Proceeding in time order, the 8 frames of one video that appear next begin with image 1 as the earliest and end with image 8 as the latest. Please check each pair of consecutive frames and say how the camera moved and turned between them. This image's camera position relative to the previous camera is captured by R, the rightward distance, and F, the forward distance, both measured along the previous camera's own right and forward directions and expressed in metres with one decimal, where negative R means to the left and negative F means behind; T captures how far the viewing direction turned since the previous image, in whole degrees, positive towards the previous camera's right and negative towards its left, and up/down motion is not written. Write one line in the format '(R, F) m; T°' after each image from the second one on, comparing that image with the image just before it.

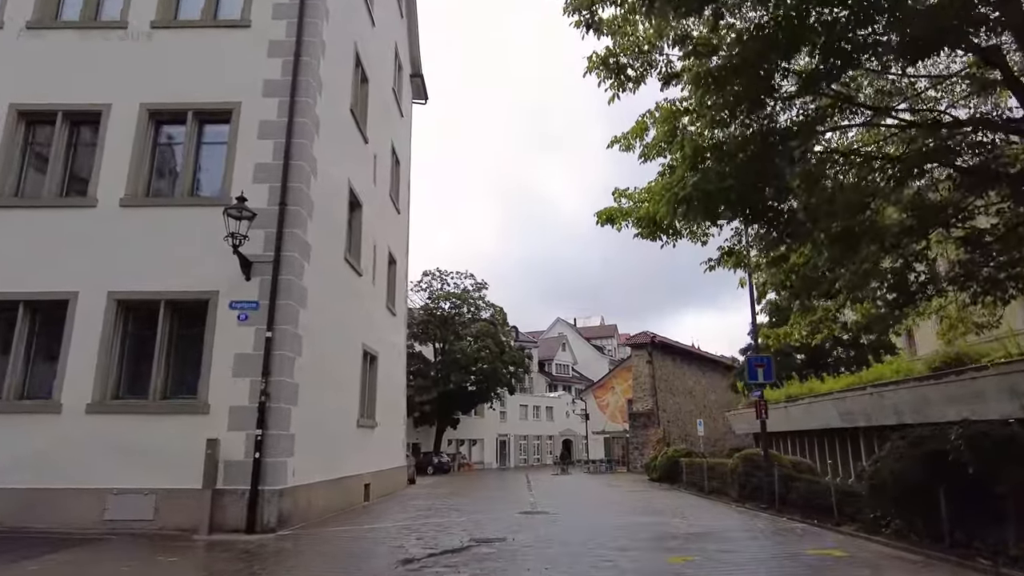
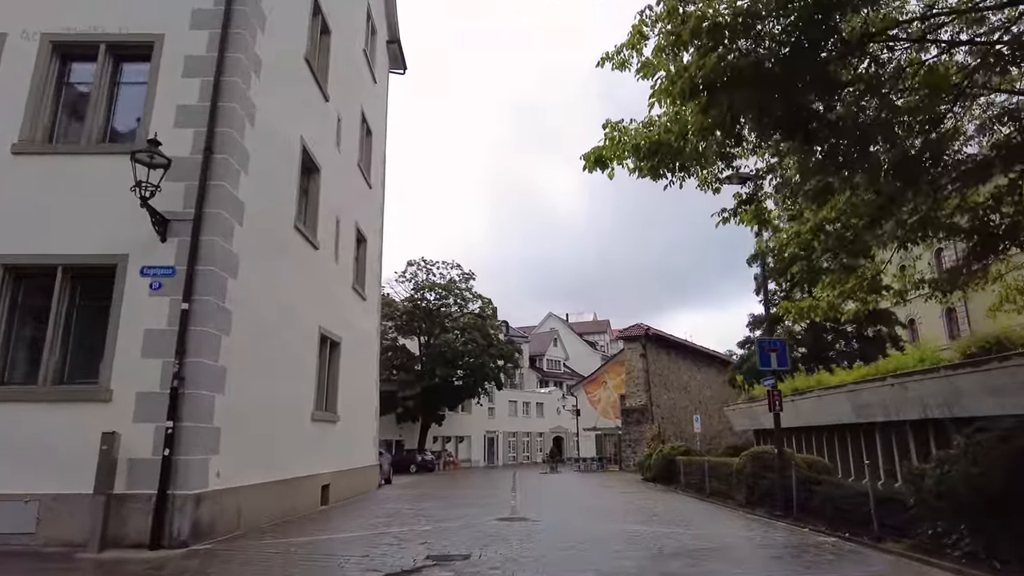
(+0.3, +1.8) m; +1°
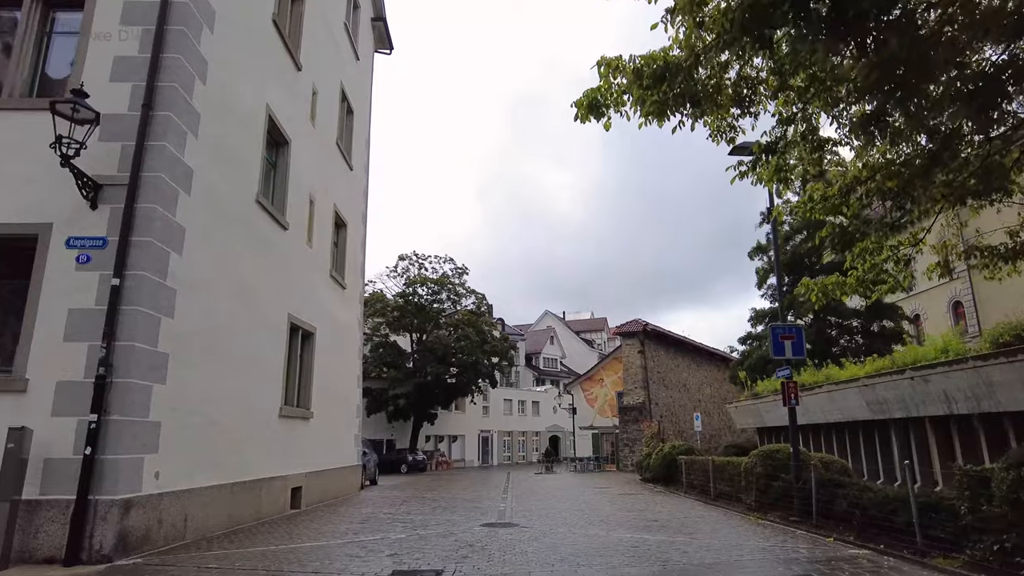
(+0.2, +1.2) m; 0°
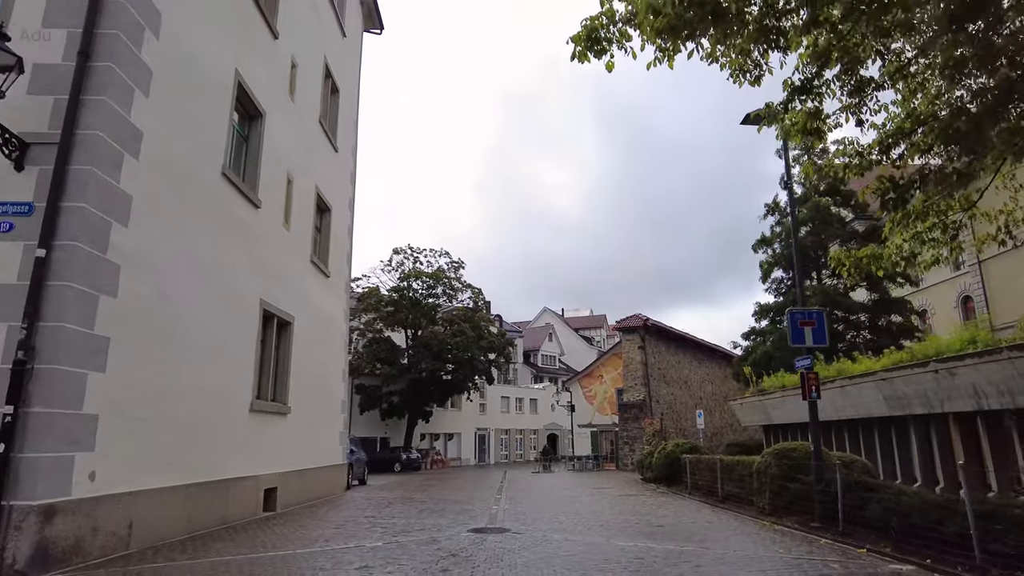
(+0.1, +1.0) m; 0°
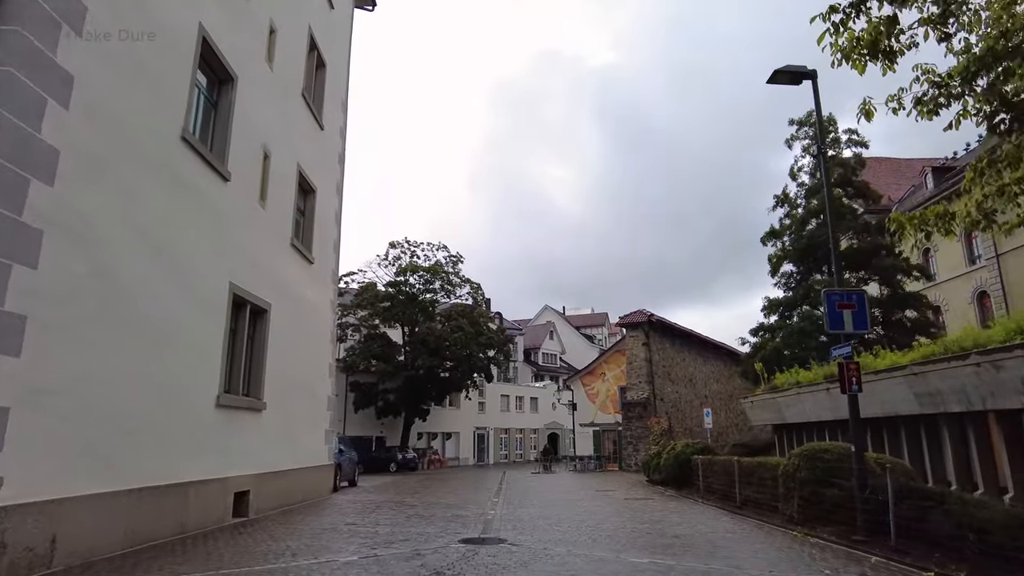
(+0.1, +1.2) m; 0°
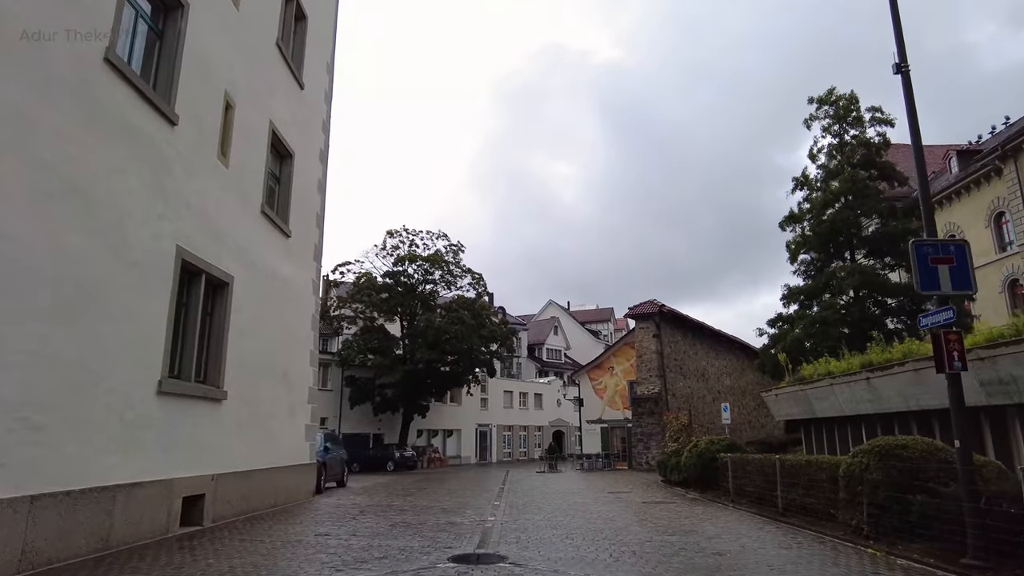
(0.0, +1.8) m; 0°
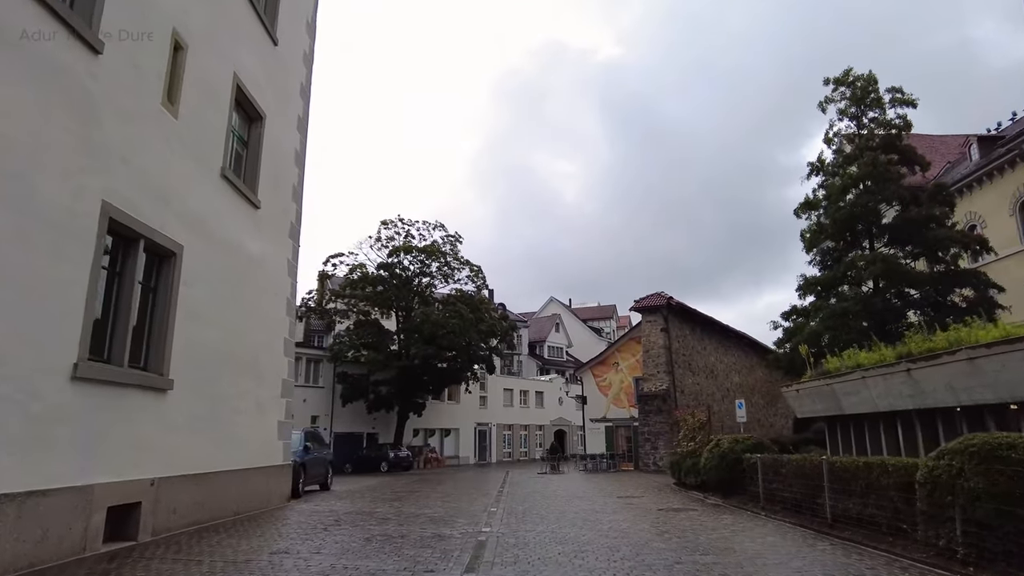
(0.0, +1.6) m; 0°
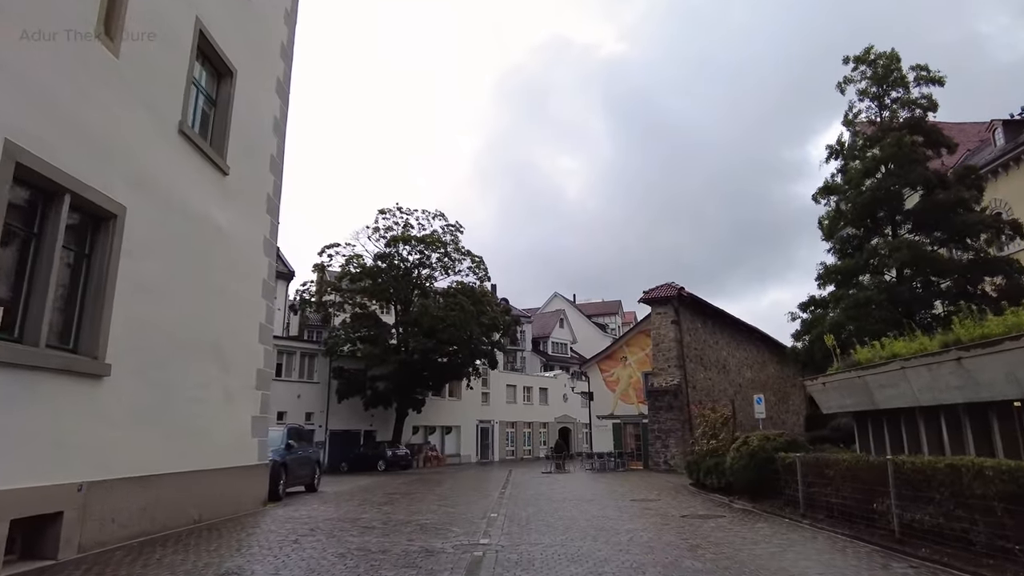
(0.0, +1.4) m; 0°
